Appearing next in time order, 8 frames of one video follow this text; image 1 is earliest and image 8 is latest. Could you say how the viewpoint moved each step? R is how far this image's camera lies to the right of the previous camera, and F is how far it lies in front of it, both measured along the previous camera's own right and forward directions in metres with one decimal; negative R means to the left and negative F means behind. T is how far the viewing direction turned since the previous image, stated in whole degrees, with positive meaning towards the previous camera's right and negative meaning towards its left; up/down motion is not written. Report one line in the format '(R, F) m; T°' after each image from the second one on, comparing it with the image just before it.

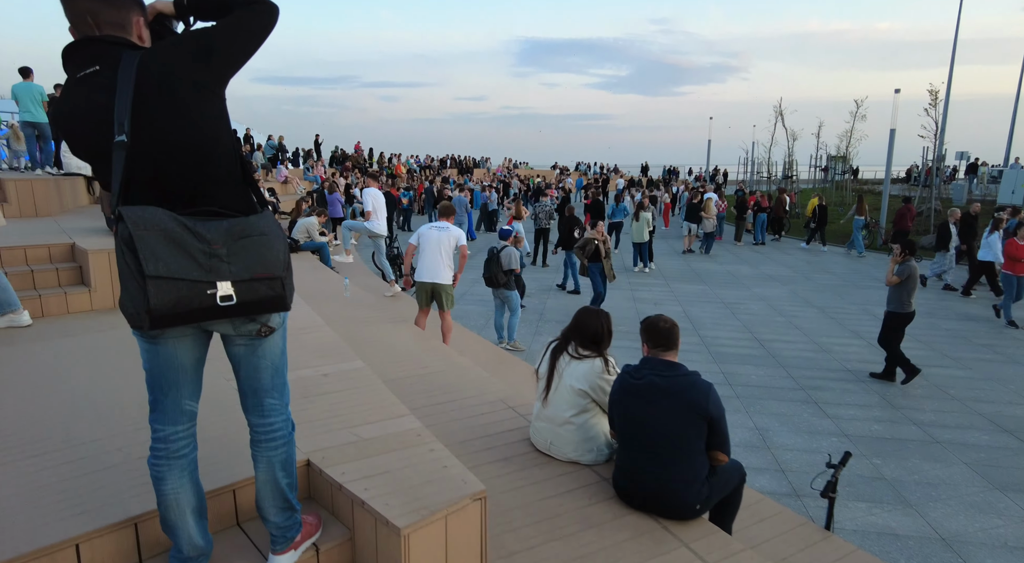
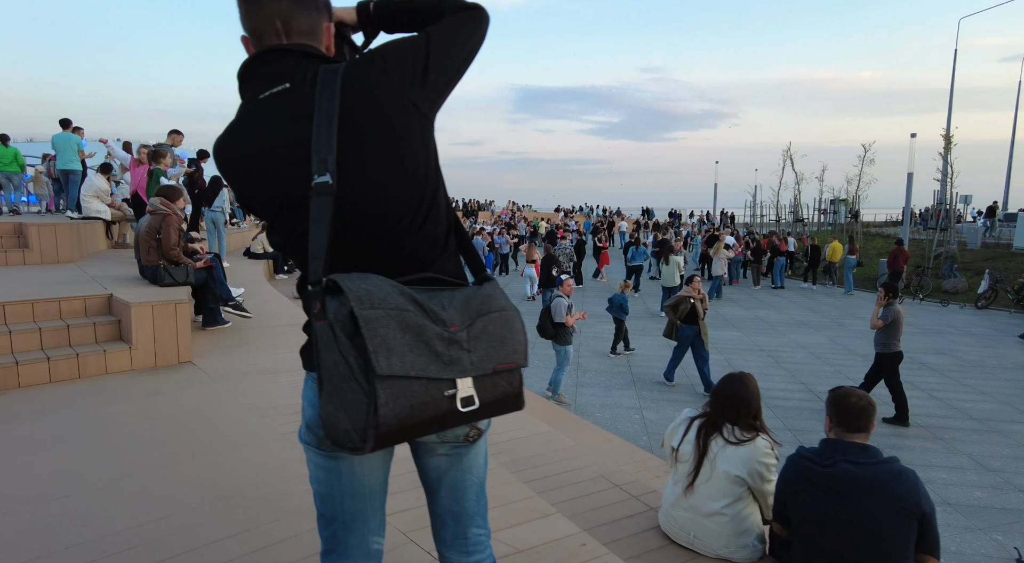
(-0.7, +0.5) m; +1°
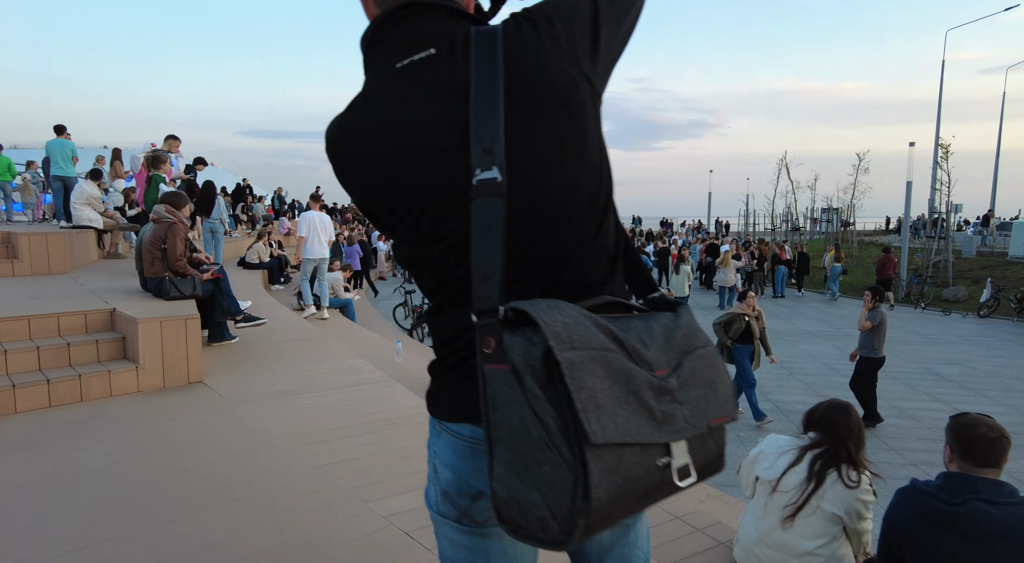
(-0.4, +0.4) m; +1°
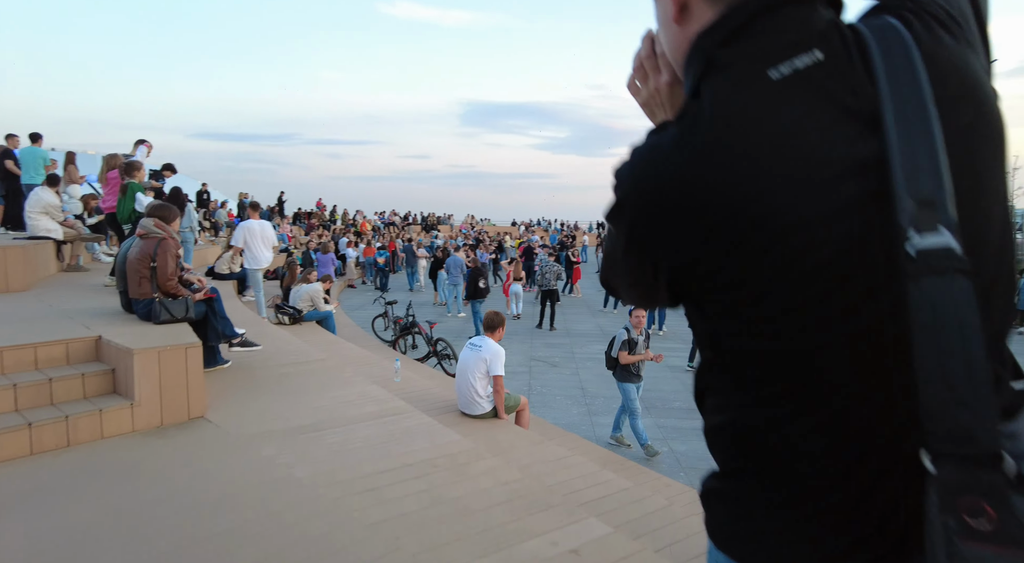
(-0.5, +0.4) m; +4°
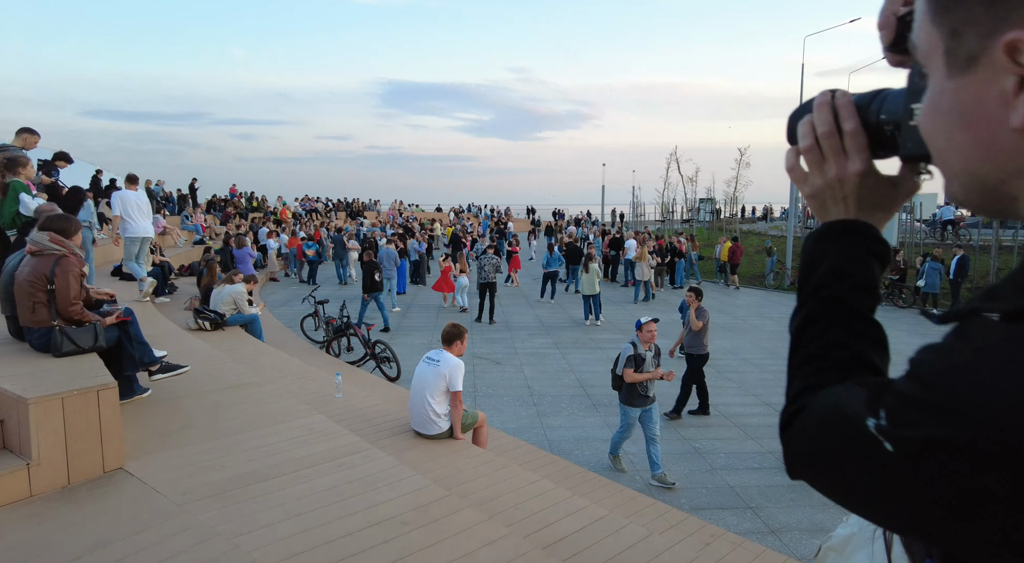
(-0.2, +0.4) m; +6°
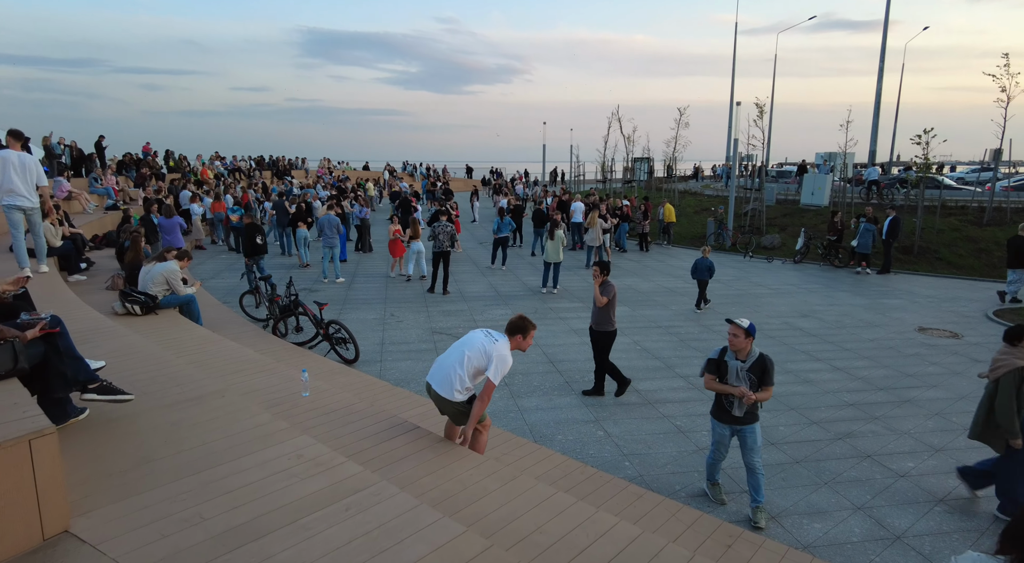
(-0.5, +0.6) m; +6°
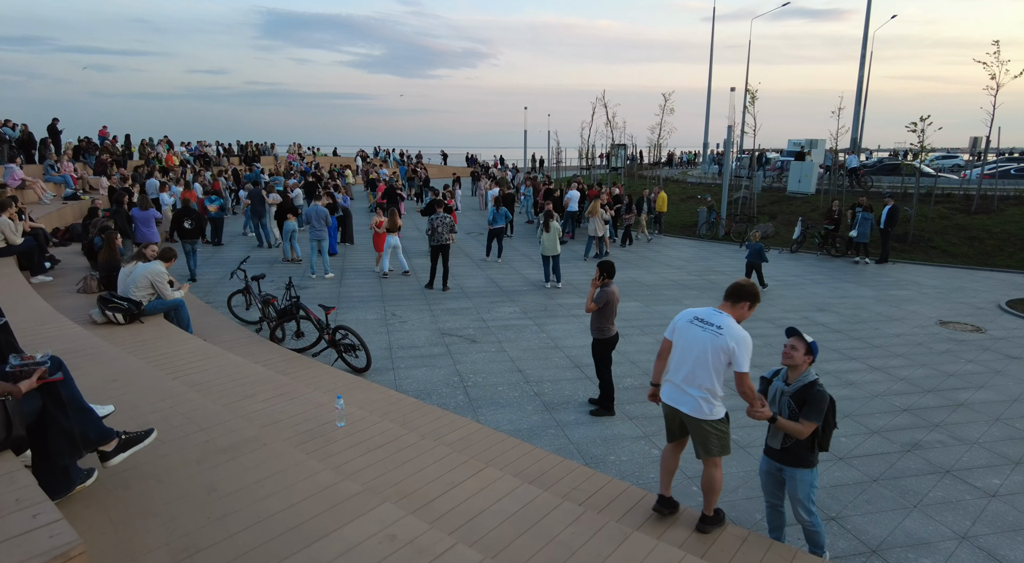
(-0.8, +0.9) m; +3°
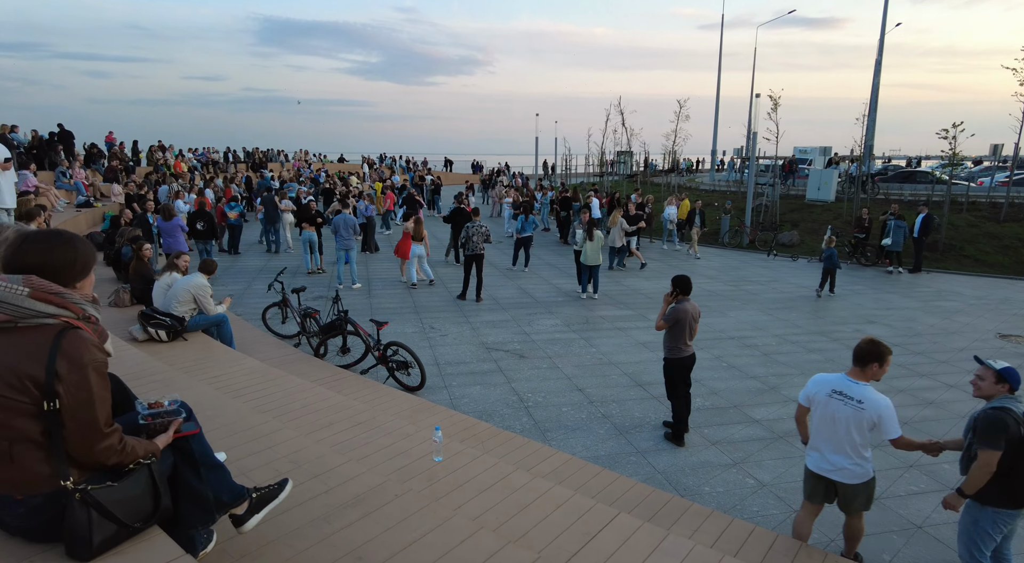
(-0.9, +0.6) m; +1°
